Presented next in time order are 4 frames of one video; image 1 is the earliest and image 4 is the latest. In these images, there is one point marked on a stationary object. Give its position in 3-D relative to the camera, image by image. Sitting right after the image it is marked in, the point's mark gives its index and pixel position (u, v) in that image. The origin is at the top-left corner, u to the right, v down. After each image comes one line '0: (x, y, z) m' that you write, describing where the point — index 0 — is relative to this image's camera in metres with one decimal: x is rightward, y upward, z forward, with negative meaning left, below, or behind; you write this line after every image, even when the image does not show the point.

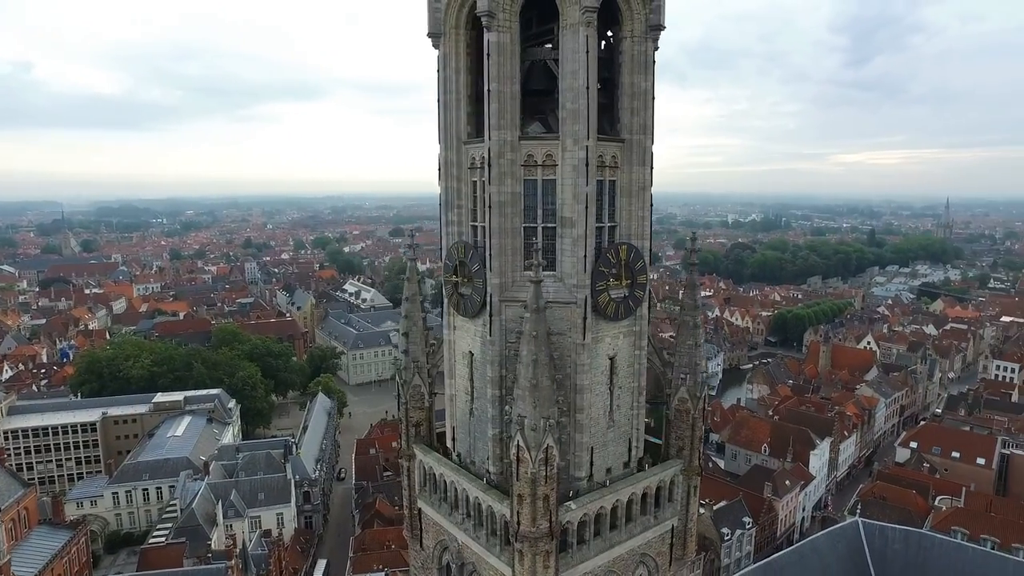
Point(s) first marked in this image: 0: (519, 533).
0: (+0.1, -3.8, +10.0) m
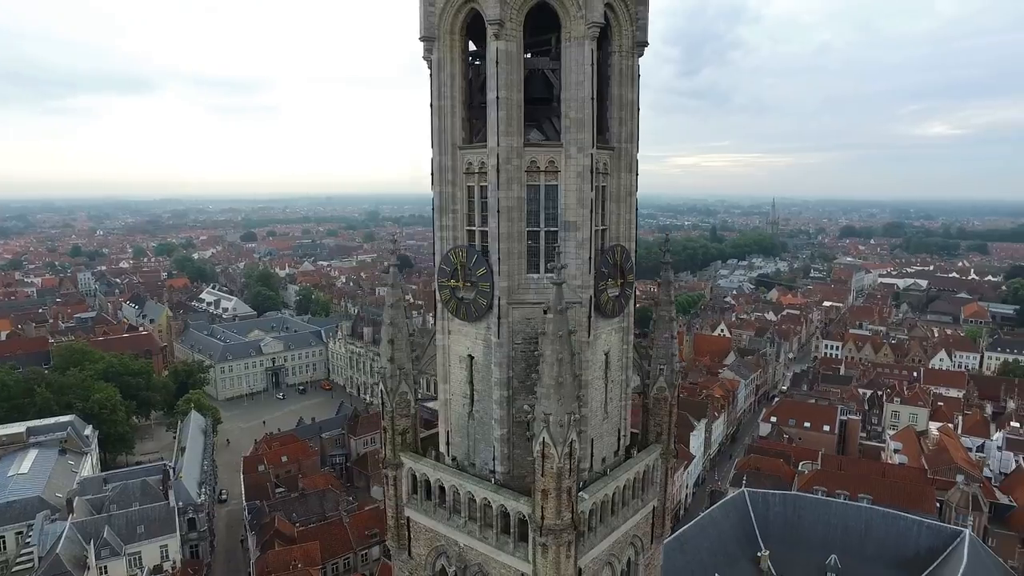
0: (+0.5, -3.8, +10.4) m
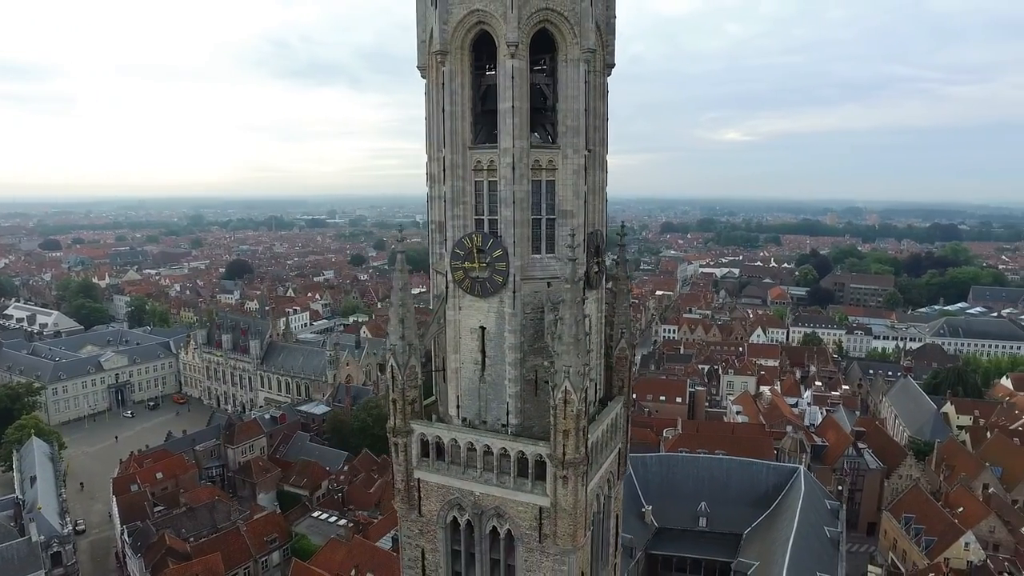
0: (+1.0, -3.3, +12.6) m
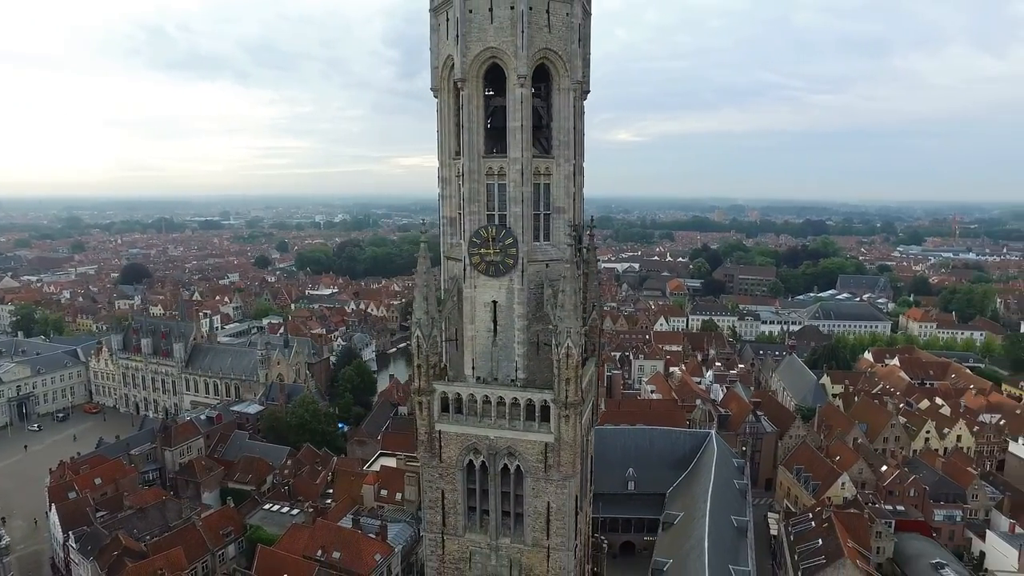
0: (+1.3, -2.8, +16.0) m
